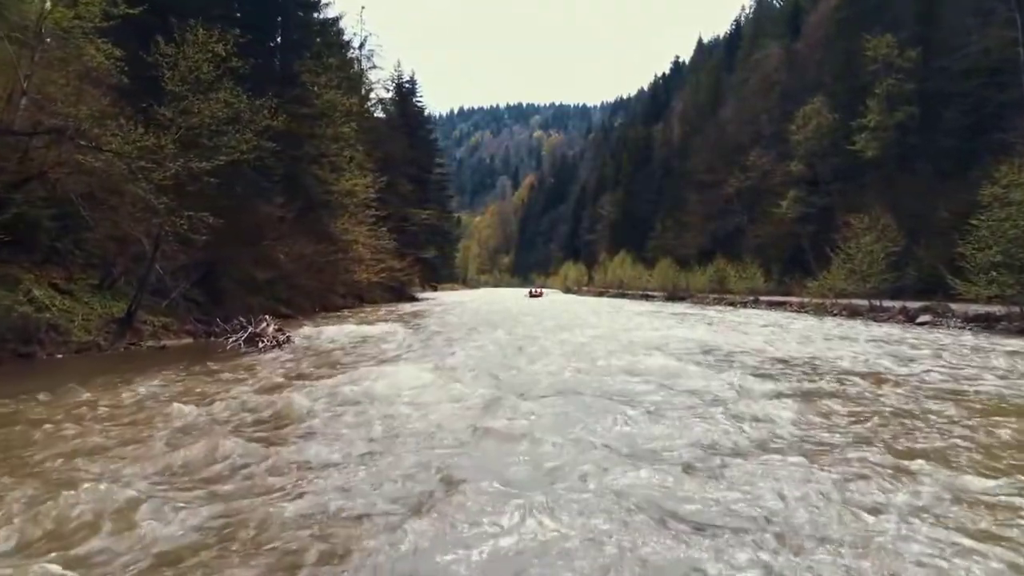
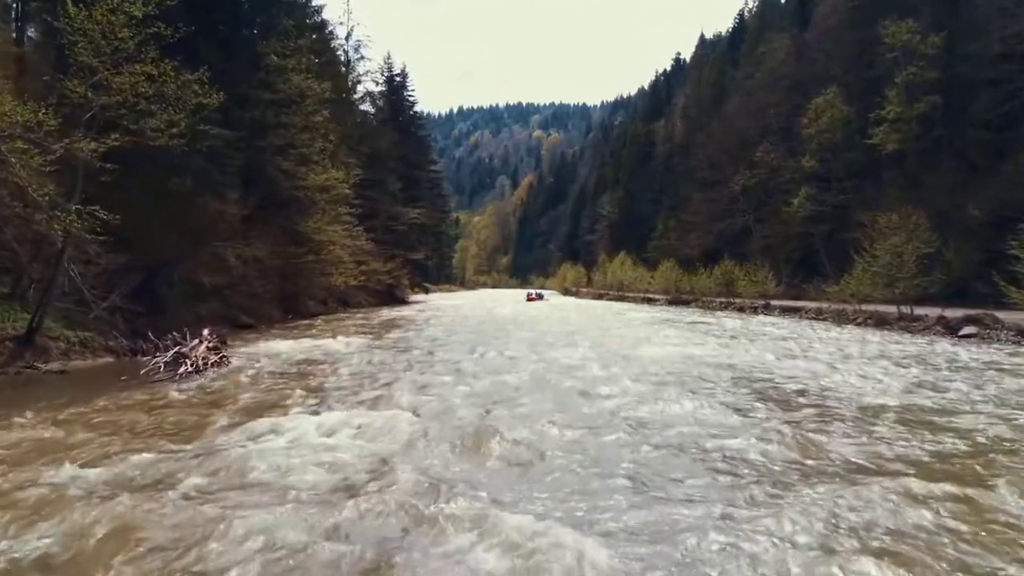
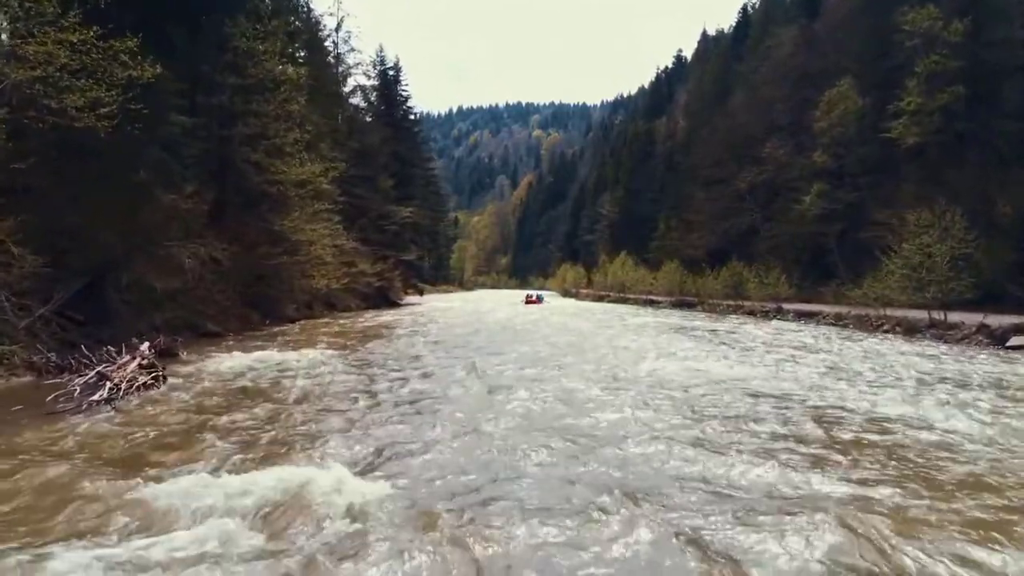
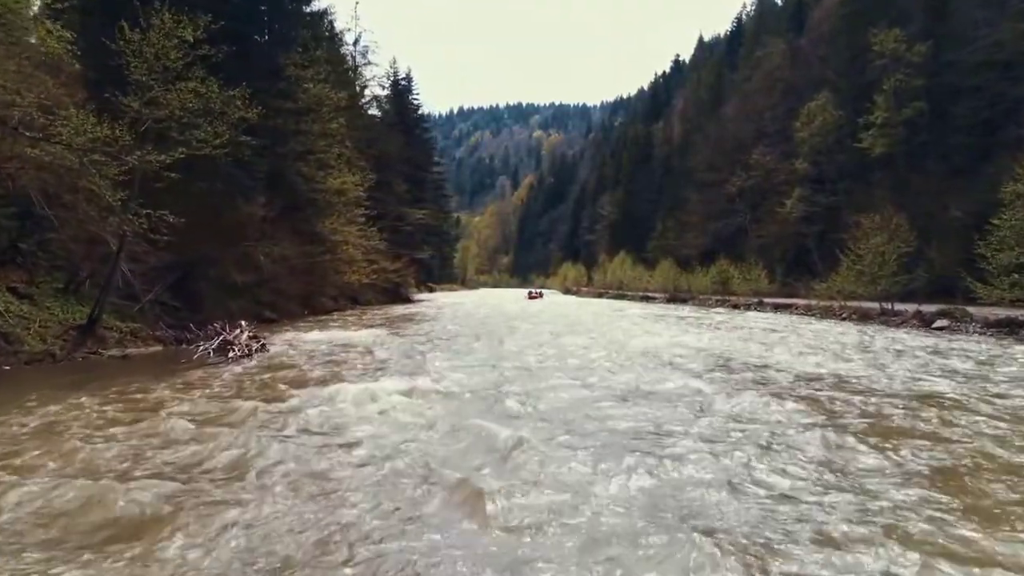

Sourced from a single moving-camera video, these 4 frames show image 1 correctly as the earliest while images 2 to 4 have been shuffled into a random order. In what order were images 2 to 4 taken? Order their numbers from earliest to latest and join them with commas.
4, 2, 3
